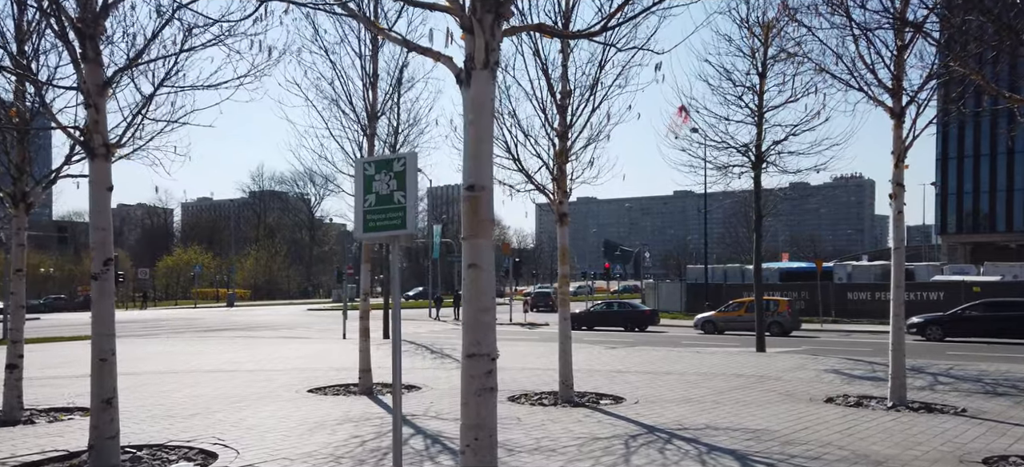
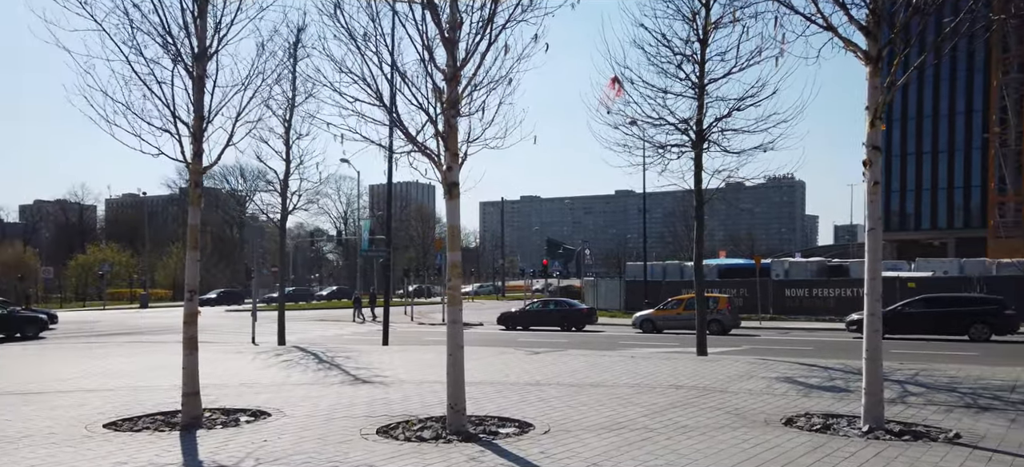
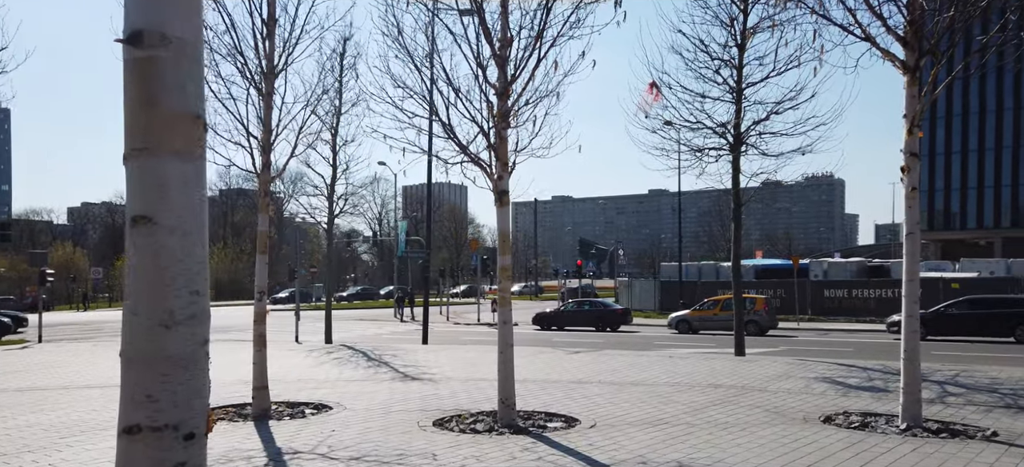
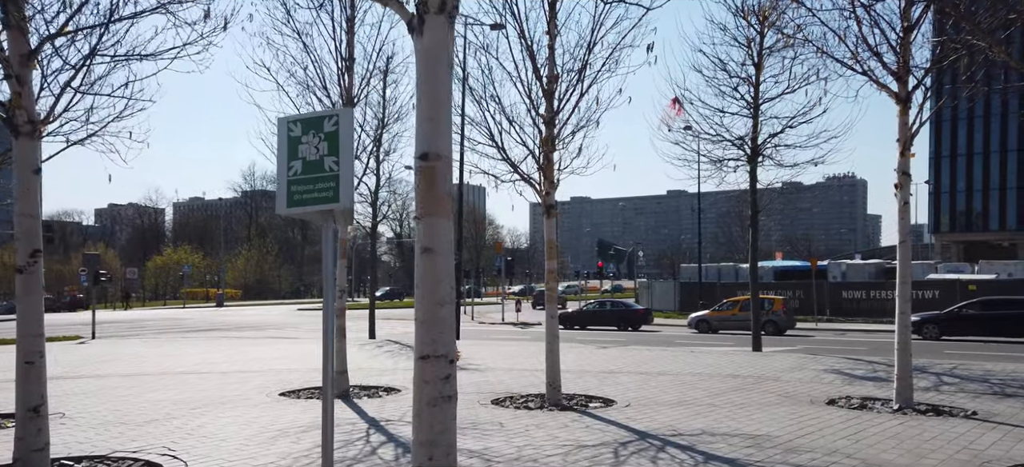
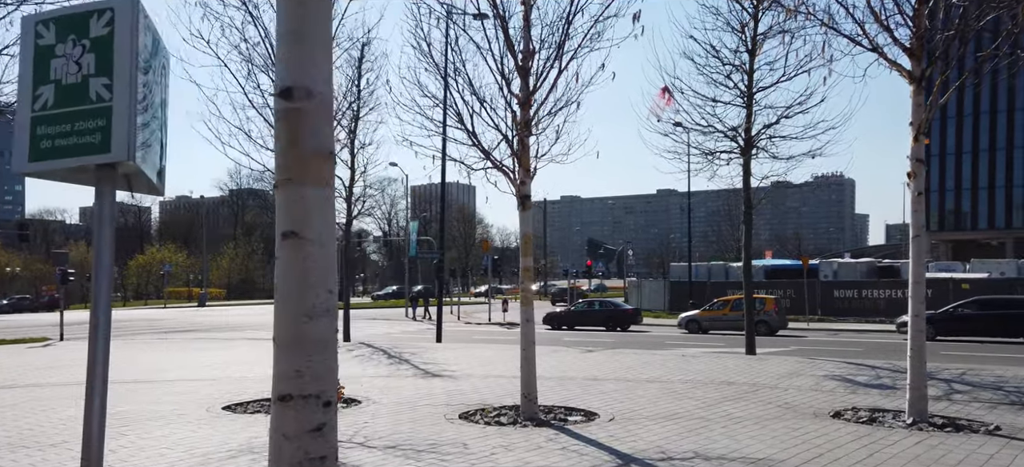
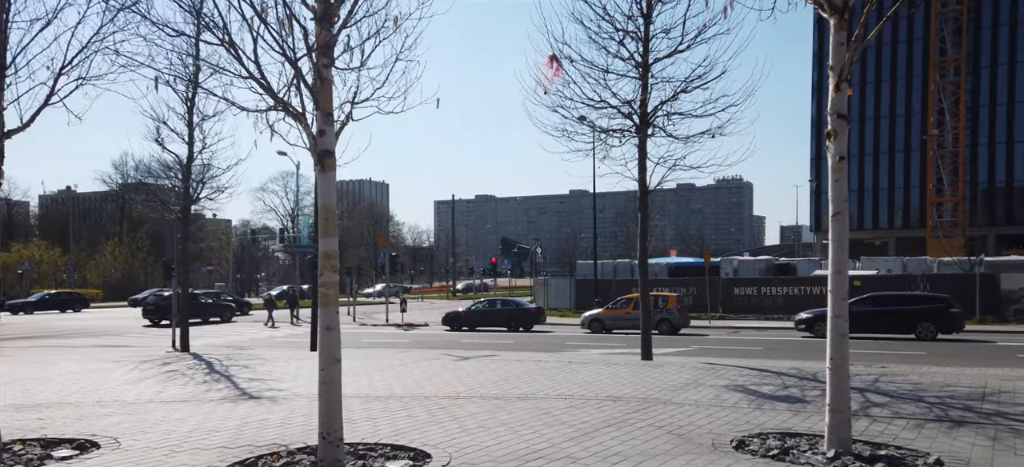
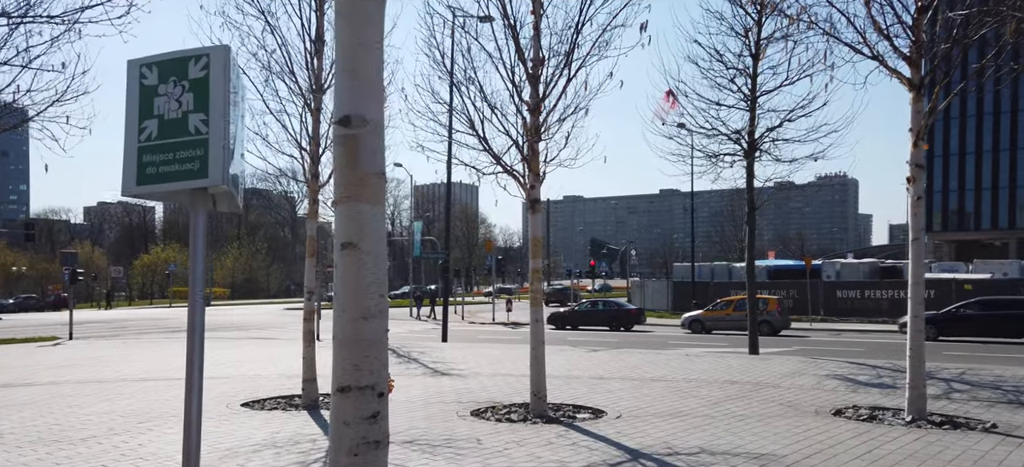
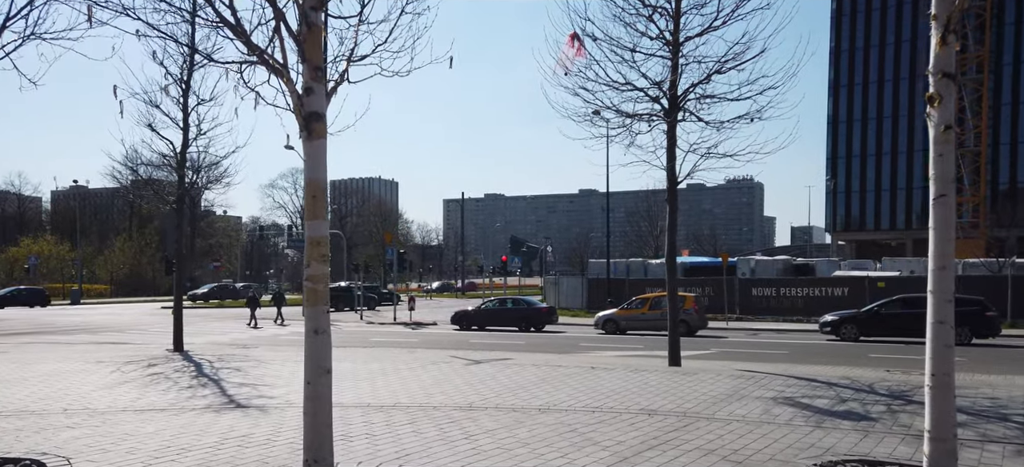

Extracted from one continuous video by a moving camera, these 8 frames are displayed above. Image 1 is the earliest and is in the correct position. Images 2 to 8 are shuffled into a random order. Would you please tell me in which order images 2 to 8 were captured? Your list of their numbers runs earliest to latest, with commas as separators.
4, 7, 5, 3, 2, 6, 8
